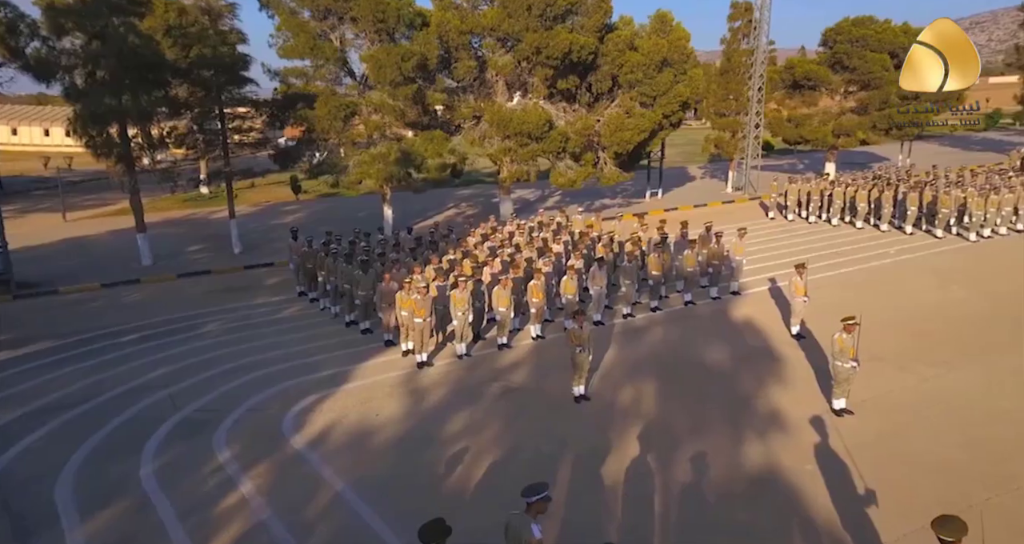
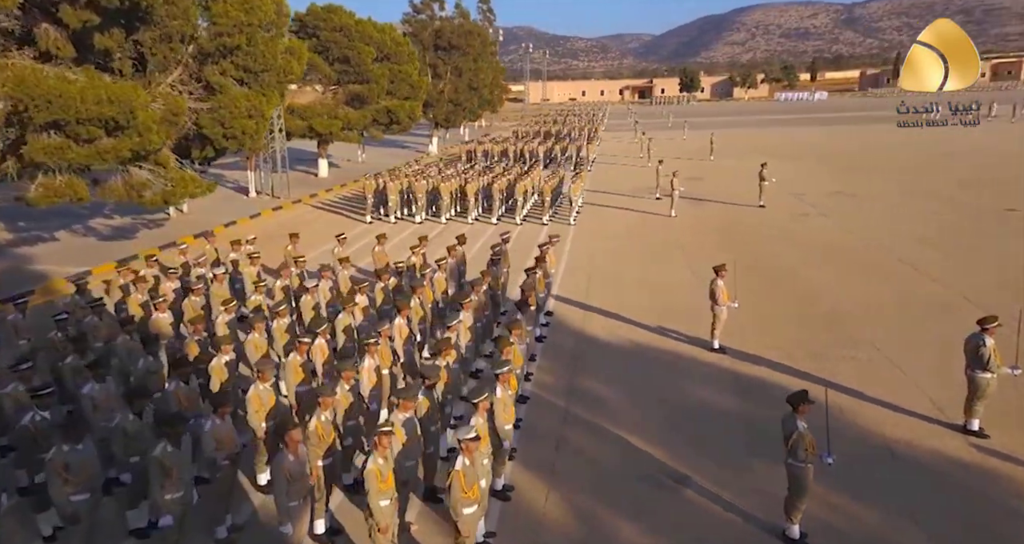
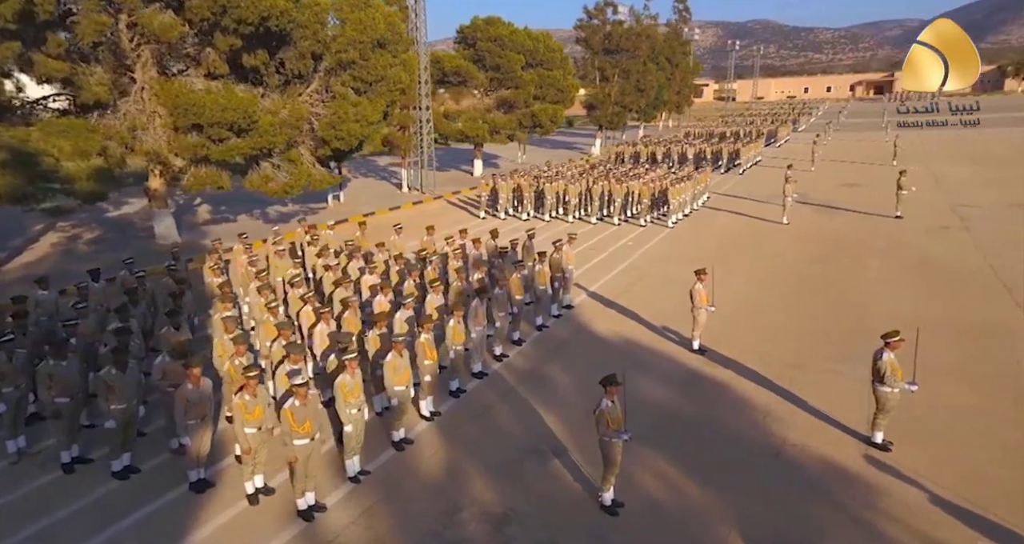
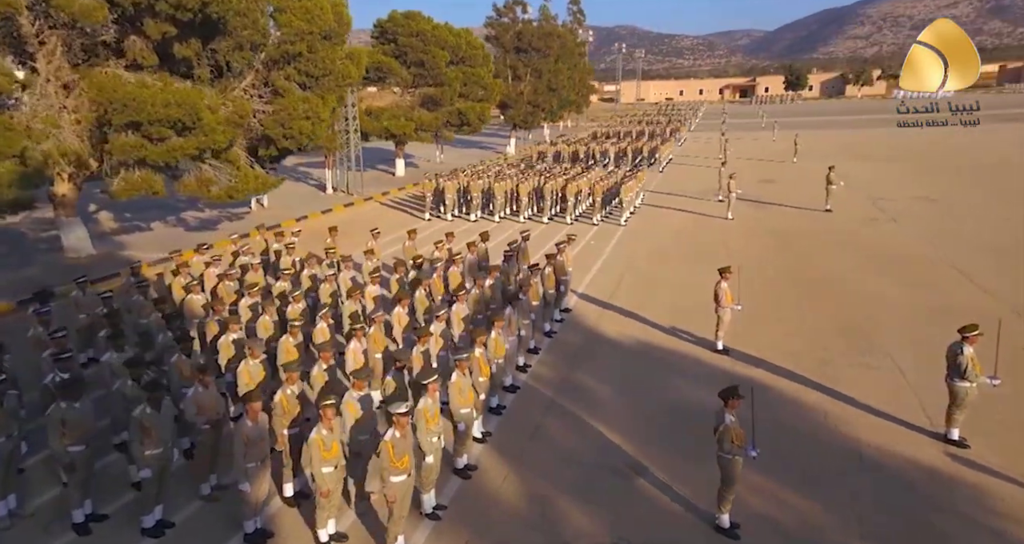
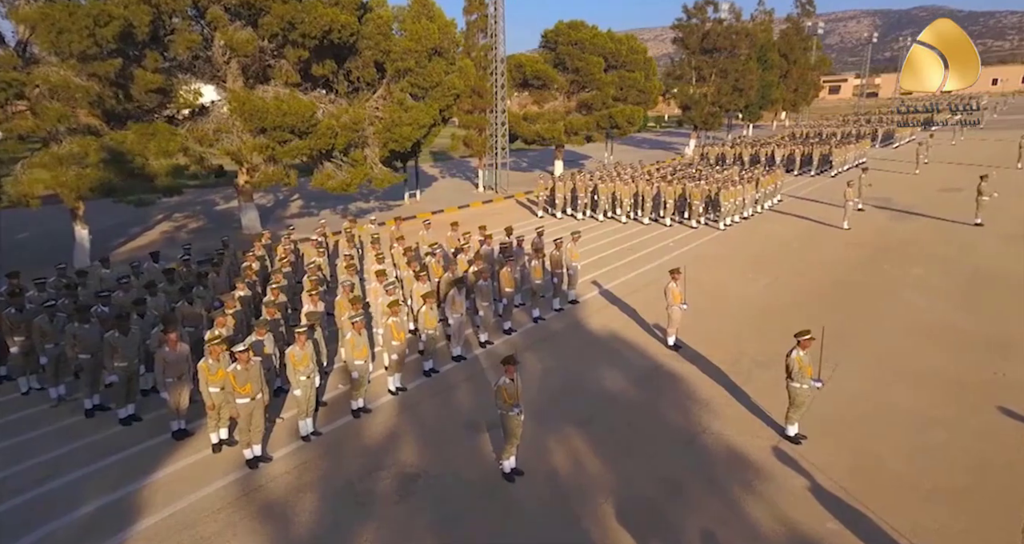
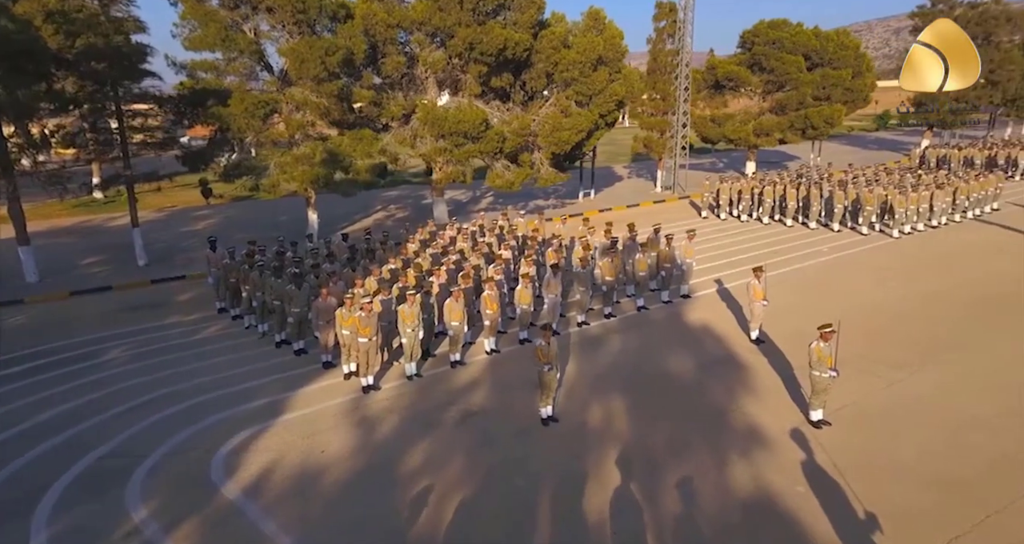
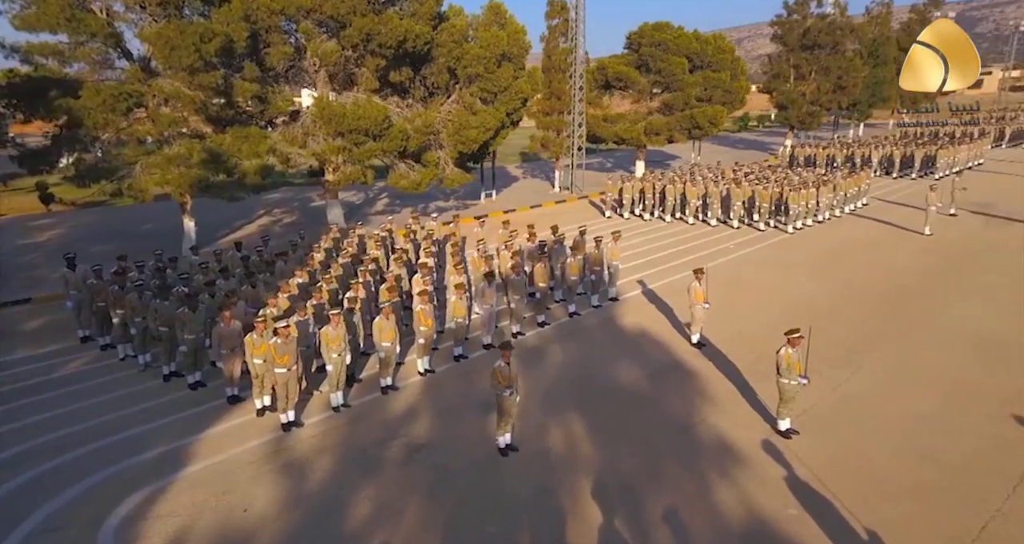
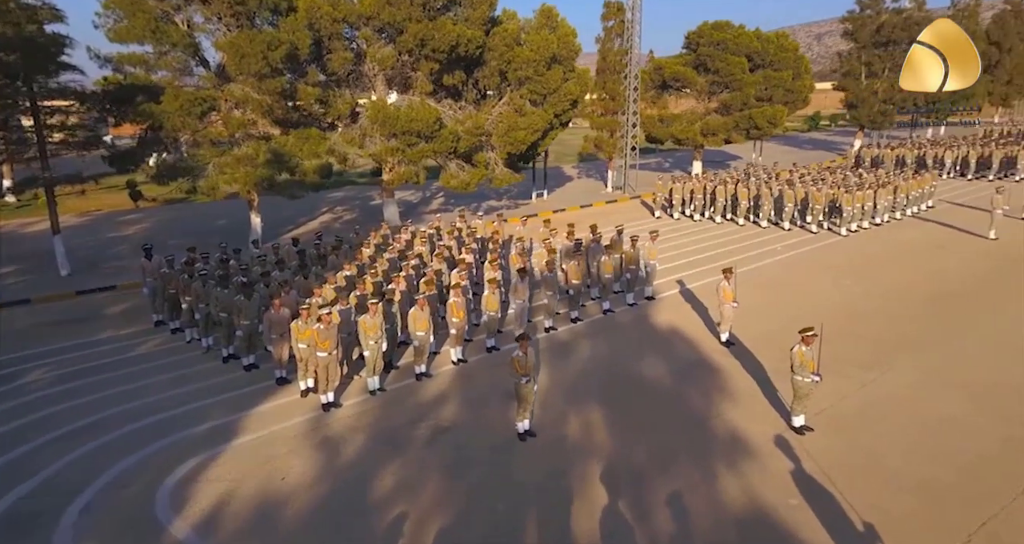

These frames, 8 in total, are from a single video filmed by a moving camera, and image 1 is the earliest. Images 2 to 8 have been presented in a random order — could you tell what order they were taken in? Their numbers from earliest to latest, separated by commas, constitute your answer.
6, 8, 7, 5, 3, 4, 2
